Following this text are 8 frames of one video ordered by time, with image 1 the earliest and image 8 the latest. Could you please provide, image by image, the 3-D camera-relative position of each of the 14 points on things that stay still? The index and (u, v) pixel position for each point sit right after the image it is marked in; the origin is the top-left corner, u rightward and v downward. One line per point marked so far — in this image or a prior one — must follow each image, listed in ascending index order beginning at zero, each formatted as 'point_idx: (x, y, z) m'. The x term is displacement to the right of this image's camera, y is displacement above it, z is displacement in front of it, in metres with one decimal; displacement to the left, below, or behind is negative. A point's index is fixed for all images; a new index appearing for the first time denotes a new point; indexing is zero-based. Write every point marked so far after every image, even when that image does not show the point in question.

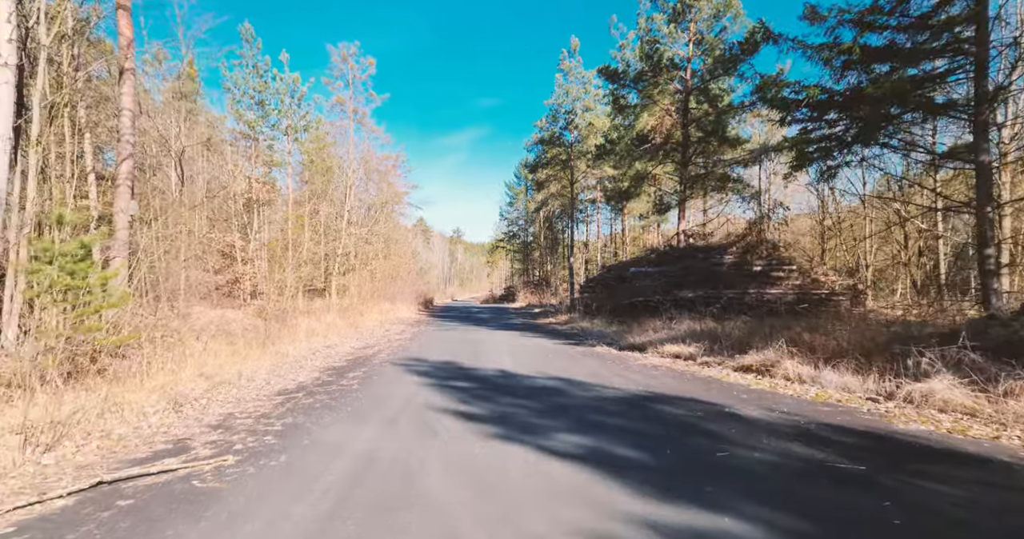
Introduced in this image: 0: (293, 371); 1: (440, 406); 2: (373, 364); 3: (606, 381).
0: (-3.9, -1.8, +9.4) m
1: (-0.9, -1.7, +6.6) m
2: (-2.8, -1.9, +10.4) m
3: (+1.4, -1.7, +8.0) m
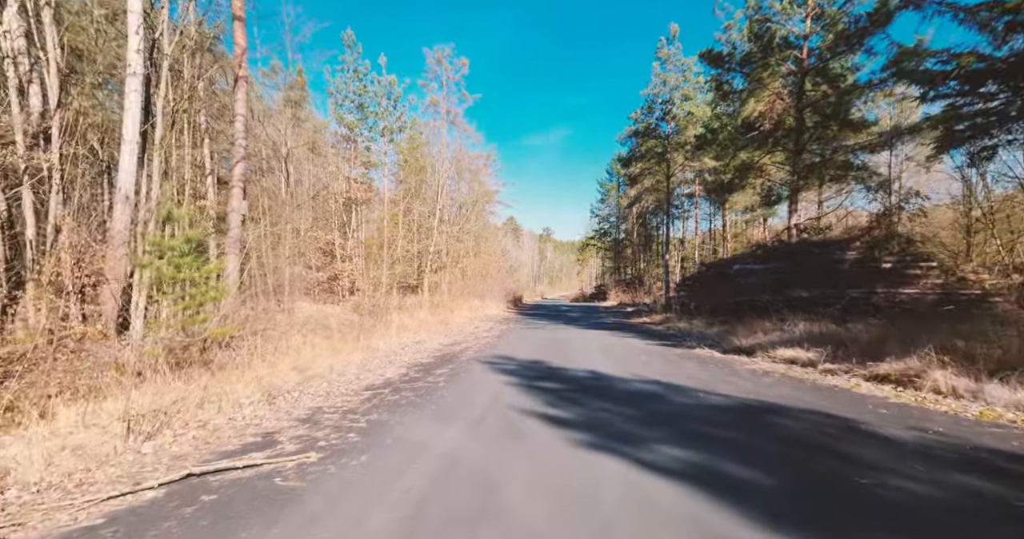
0: (-2.3, -1.7, +9.4) m
1: (+0.2, -1.6, +6.2) m
2: (-1.0, -1.8, +10.3) m
3: (+2.7, -1.6, +7.2) m
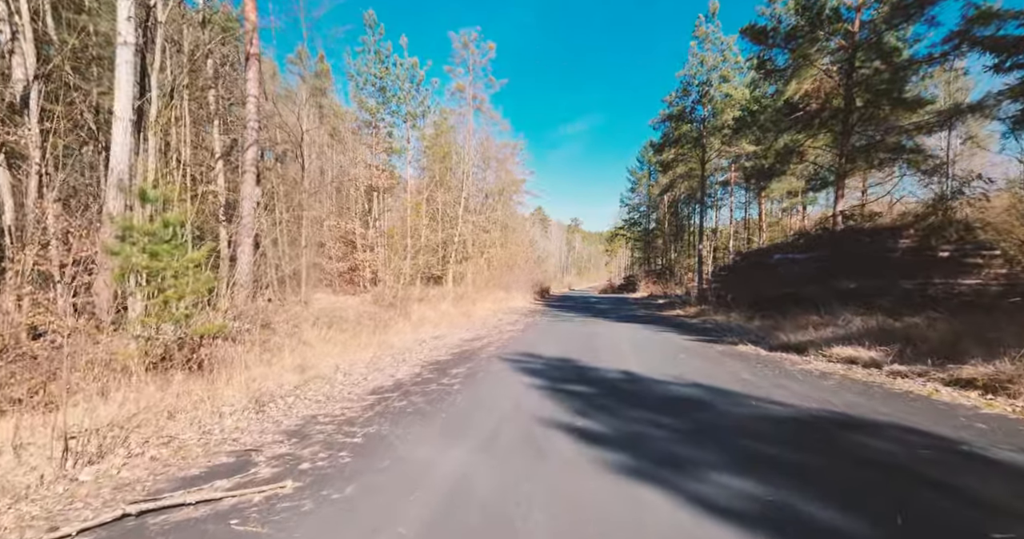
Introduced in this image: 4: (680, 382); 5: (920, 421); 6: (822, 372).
0: (-1.9, -1.5, +8.7) m
1: (+0.4, -1.5, +5.3) m
2: (-0.6, -1.6, +9.5) m
3: (+3.0, -1.5, +6.2) m
4: (+2.2, -1.5, +6.8) m
5: (+3.7, -1.4, +4.9) m
6: (+4.3, -1.4, +7.2) m
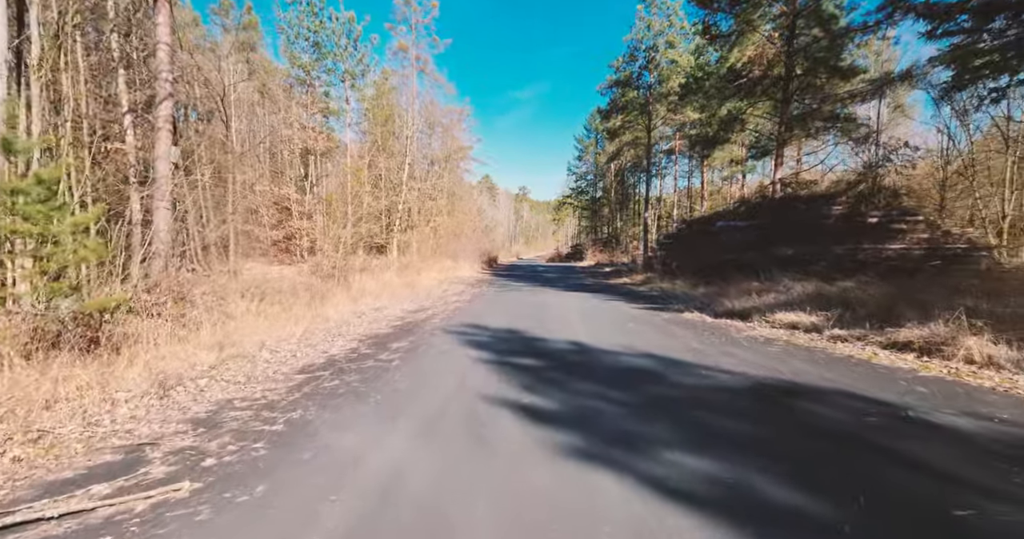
0: (-2.8, -1.0, +8.1) m
1: (-0.1, -1.2, +5.0) m
2: (-1.5, -1.1, +9.0) m
3: (+2.3, -1.1, +6.1) m
4: (+1.5, -1.1, +6.7) m
5: (+3.2, -1.1, +4.9) m
6: (+3.5, -1.0, +7.2) m
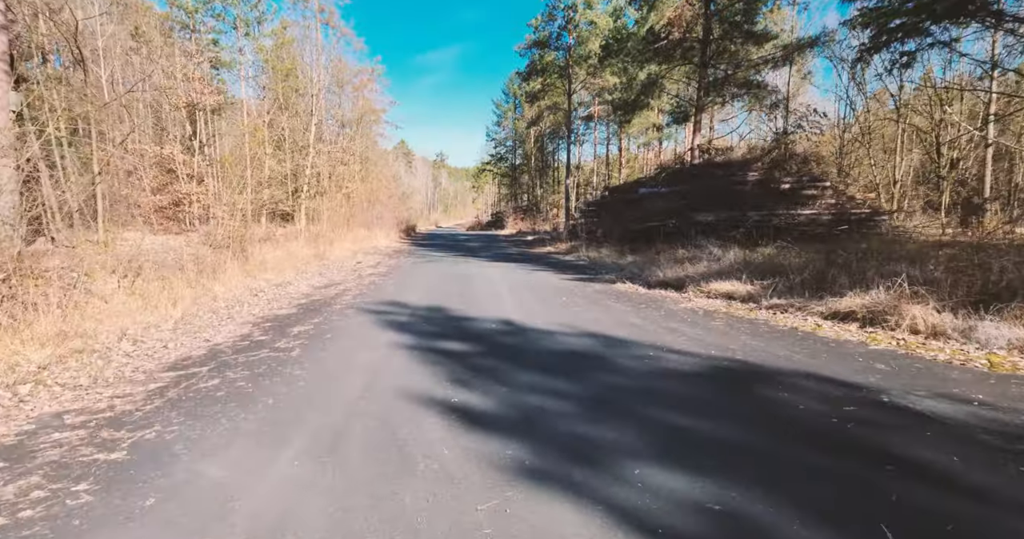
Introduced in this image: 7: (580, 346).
0: (-3.8, -0.7, +6.8) m
1: (-0.7, -1.0, +4.2) m
2: (-2.7, -0.6, +7.9) m
3: (+1.5, -0.7, +5.6) m
4: (+0.7, -0.7, +6.0) m
5: (+2.6, -0.8, +4.5) m
6: (+2.6, -0.5, +6.9) m
7: (+0.7, -0.8, +5.4) m
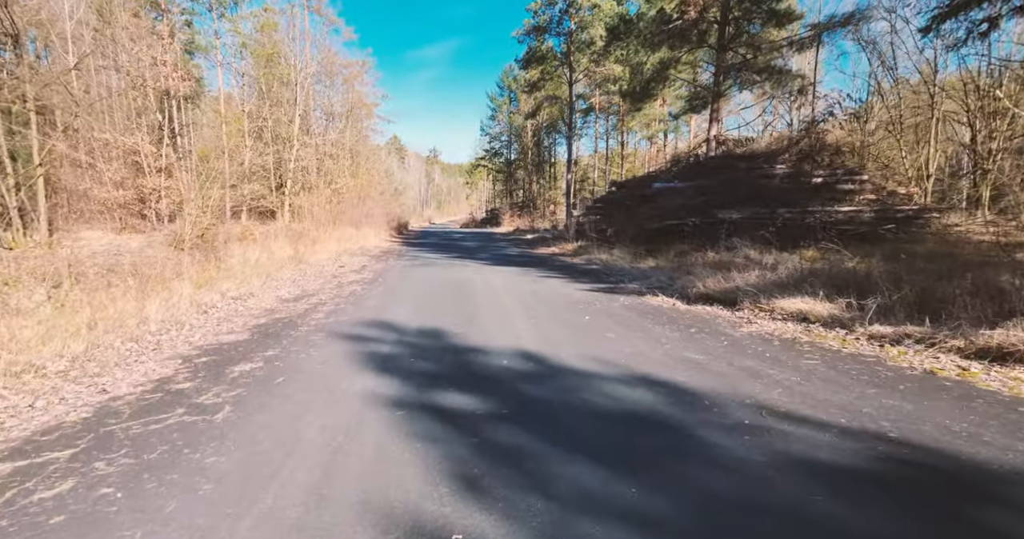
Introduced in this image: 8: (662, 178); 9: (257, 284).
0: (-3.6, -0.8, +5.1) m
1: (-0.5, -1.1, +2.5) m
2: (-2.5, -0.8, +6.2) m
3: (+1.7, -0.9, +4.0) m
4: (+0.8, -0.9, +4.4) m
5: (+2.8, -1.0, +2.9) m
6: (+2.7, -0.7, +5.3) m
7: (+0.9, -1.0, +3.8) m
8: (+5.0, +3.1, +17.7) m
9: (-4.8, -0.3, +10.0) m
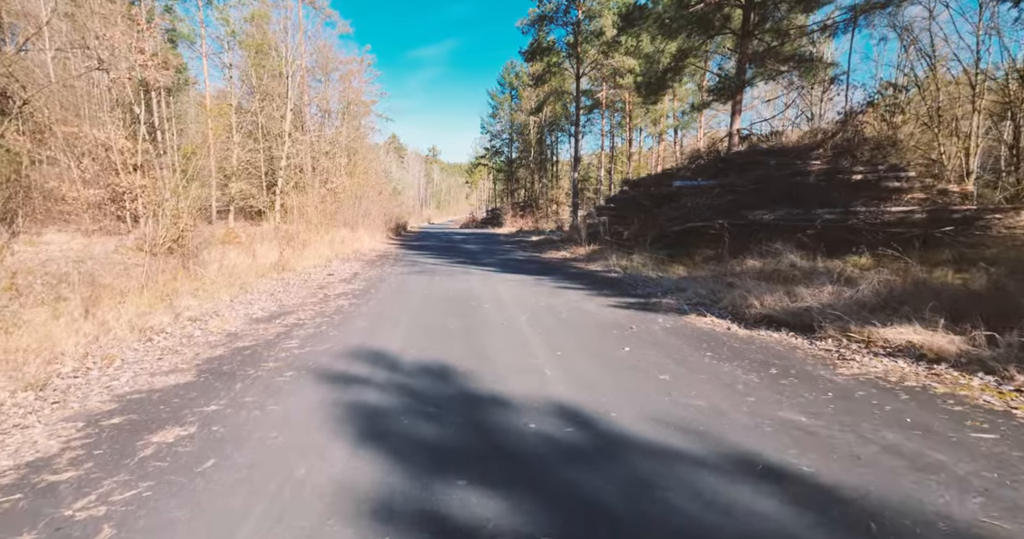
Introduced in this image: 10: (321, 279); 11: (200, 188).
0: (-3.4, -1.0, +3.7) m
1: (-0.3, -1.3, +1.1) m
2: (-2.3, -1.0, +4.8) m
3: (+1.9, -1.1, +2.6) m
4: (+1.0, -1.1, +2.9) m
5: (+3.0, -1.1, +1.4) m
6: (+2.9, -0.9, +3.9) m
7: (+1.1, -1.1, +2.4) m
8: (+5.2, +2.9, +16.3) m
9: (-4.6, -0.5, +8.6) m
10: (-4.2, -0.2, +11.7) m
11: (-8.8, +2.3, +14.6) m
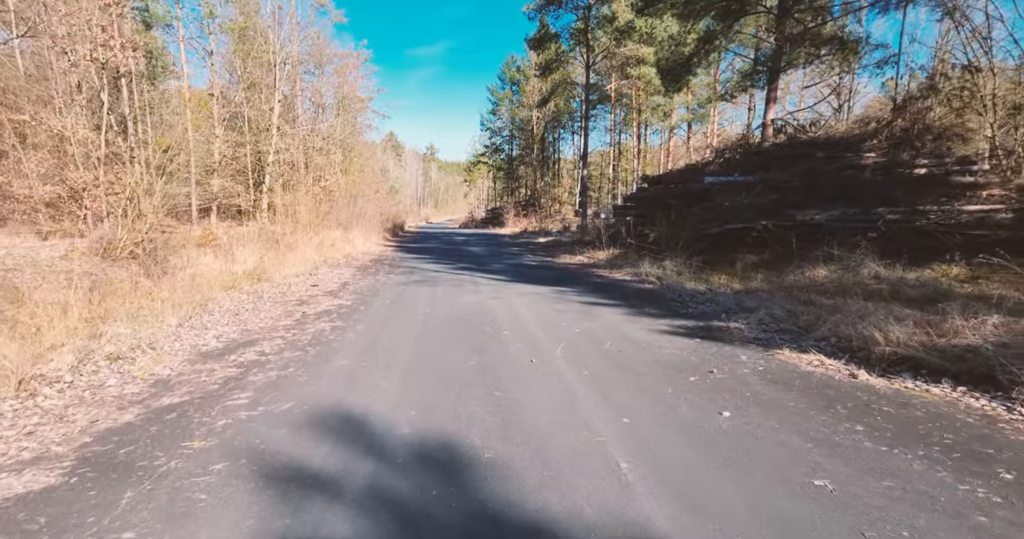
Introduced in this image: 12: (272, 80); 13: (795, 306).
0: (-3.1, -1.2, +1.9) m
1: (0.0, -1.5, -0.7) m
2: (-2.0, -1.2, +3.0) m
3: (+2.2, -1.3, +0.8) m
4: (+1.4, -1.3, +1.2) m
5: (+3.3, -1.3, -0.3) m
6: (+3.3, -1.1, +2.1) m
7: (+1.4, -1.3, +0.6) m
8: (+5.4, +2.7, +14.5) m
9: (-4.2, -0.7, +6.8) m
10: (-3.9, -0.4, +9.9) m
11: (-8.5, +2.1, +12.8) m
12: (-9.1, +7.1, +19.6) m
13: (+3.6, -0.4, +6.7) m
